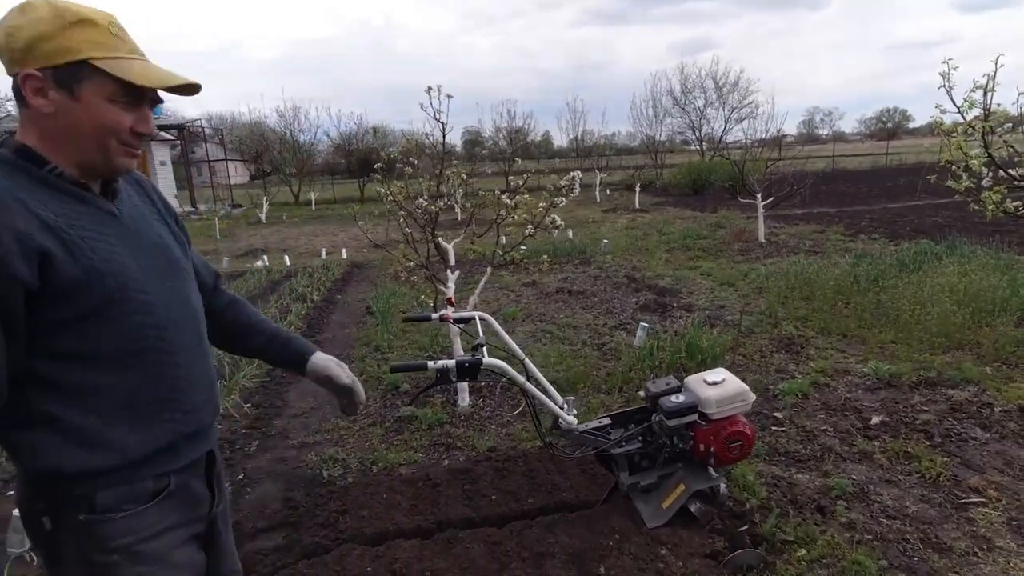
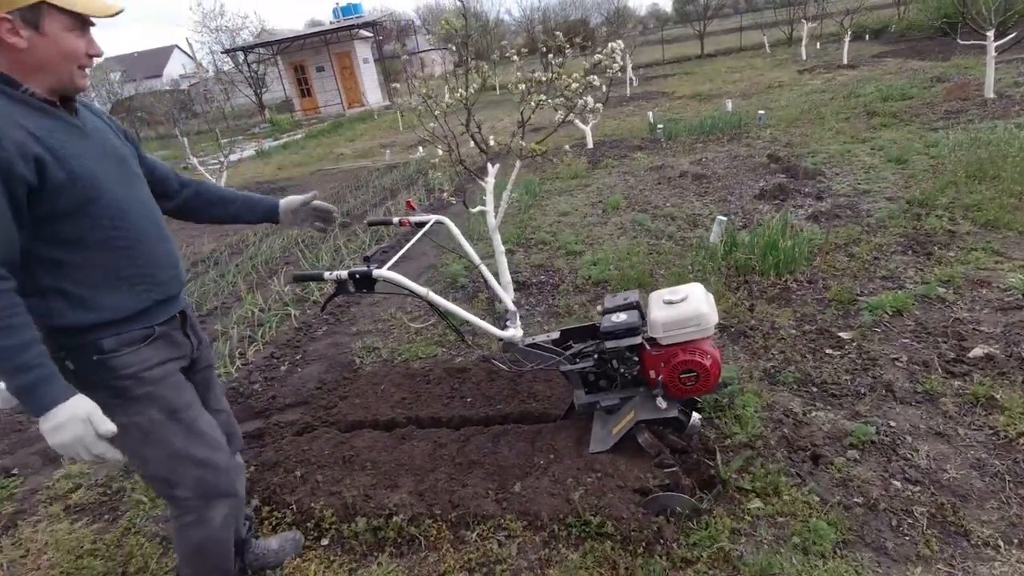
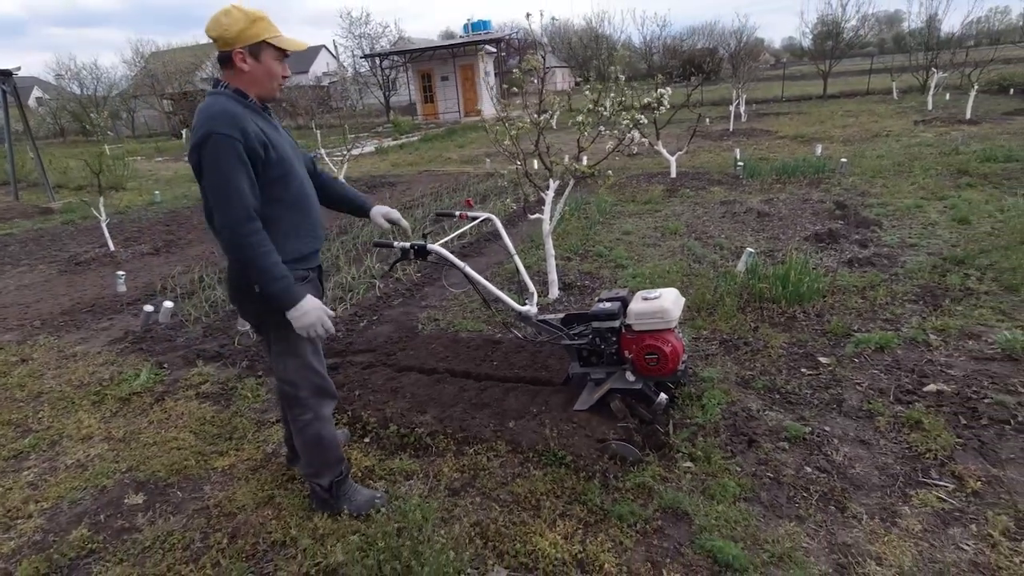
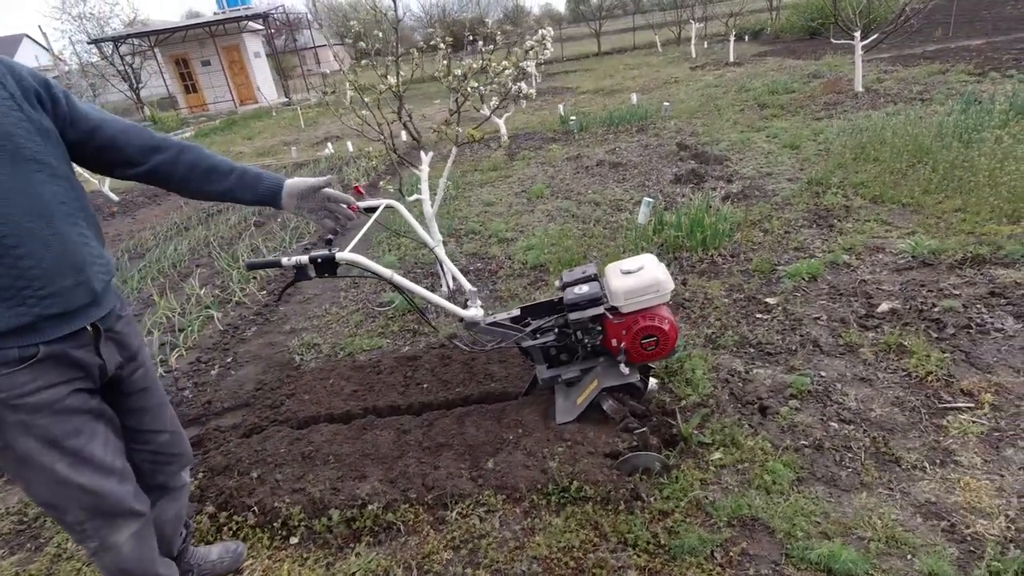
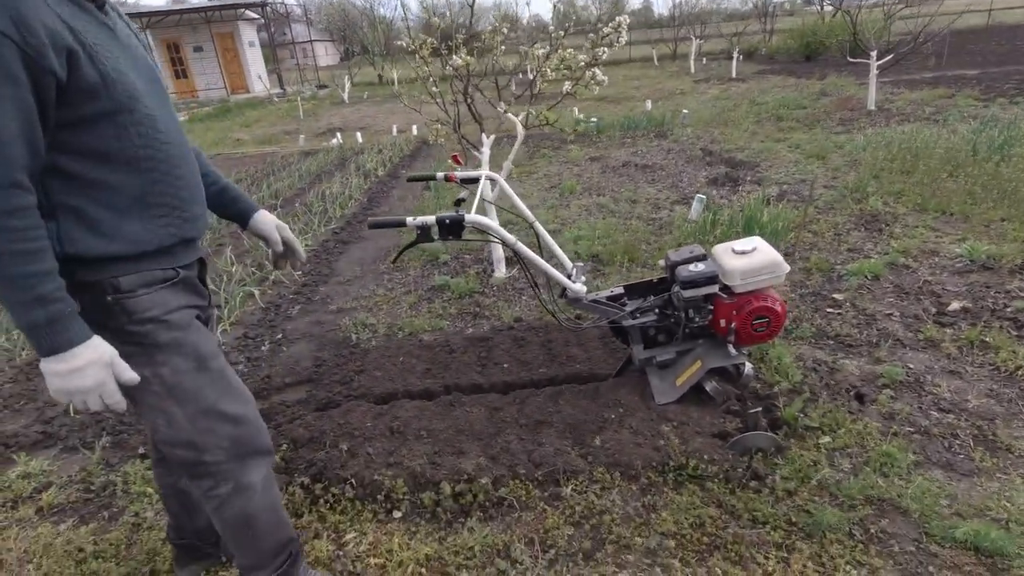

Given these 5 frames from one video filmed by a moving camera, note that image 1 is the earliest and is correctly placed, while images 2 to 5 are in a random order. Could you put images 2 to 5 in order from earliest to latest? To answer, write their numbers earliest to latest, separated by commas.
5, 4, 2, 3
